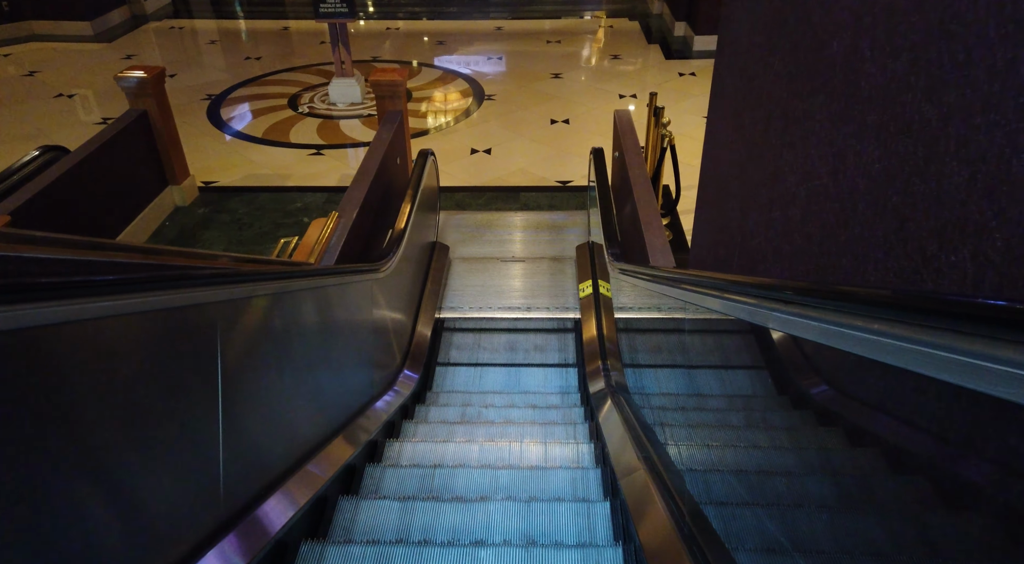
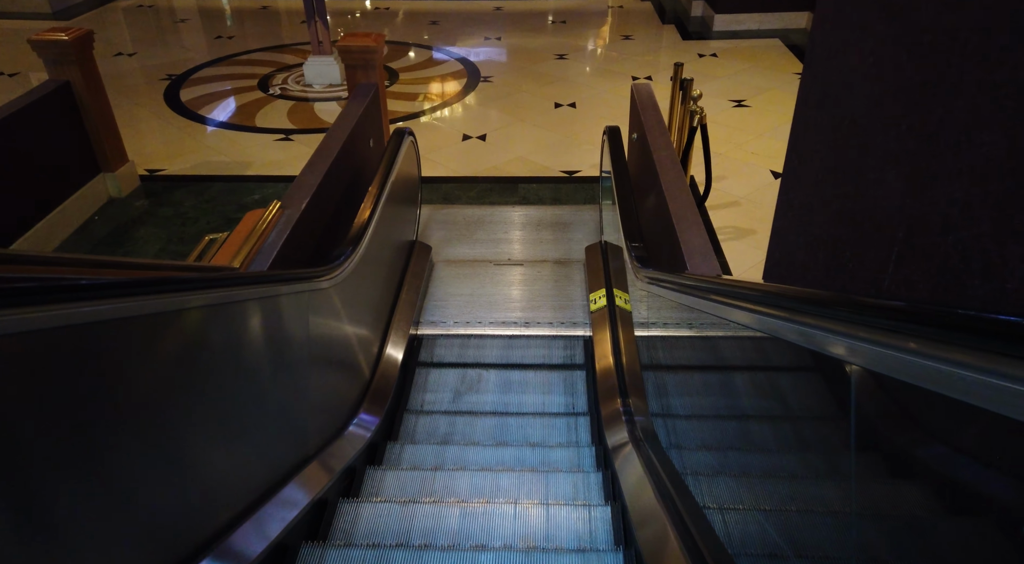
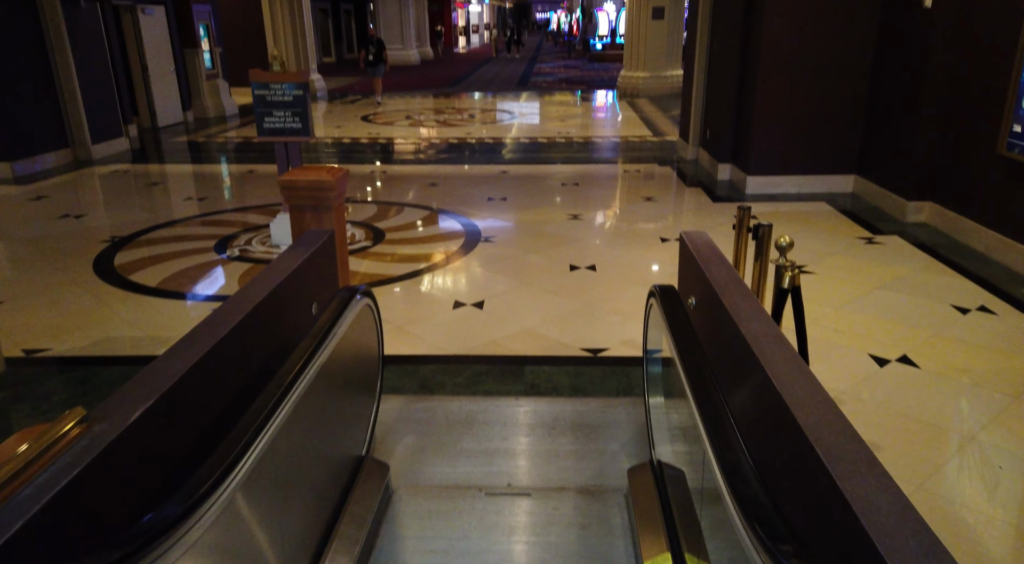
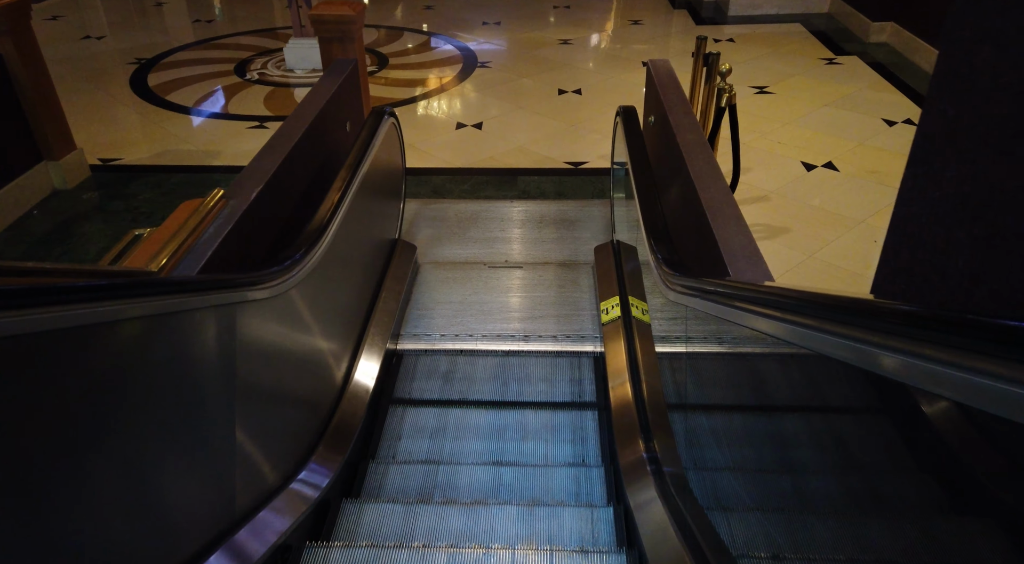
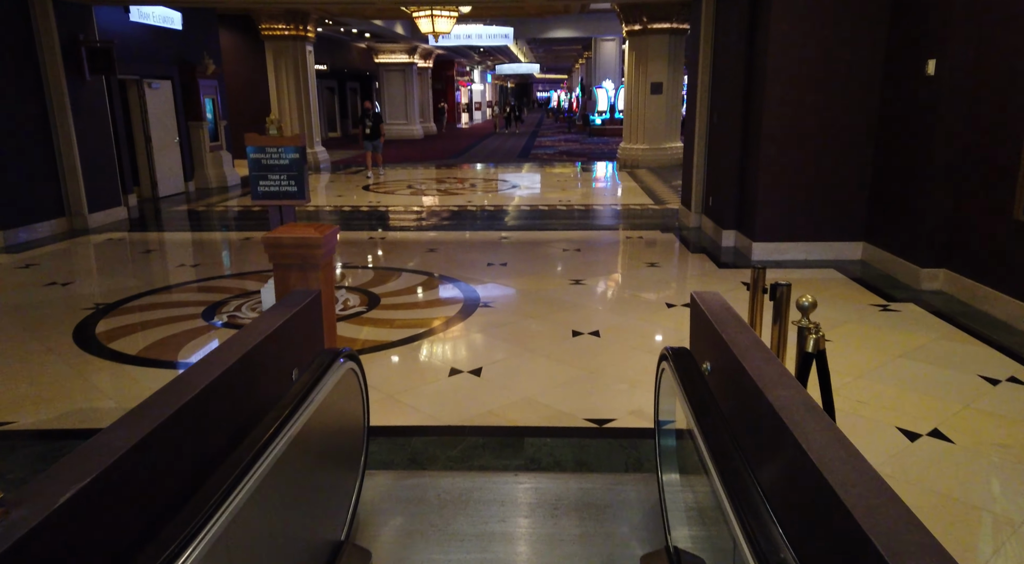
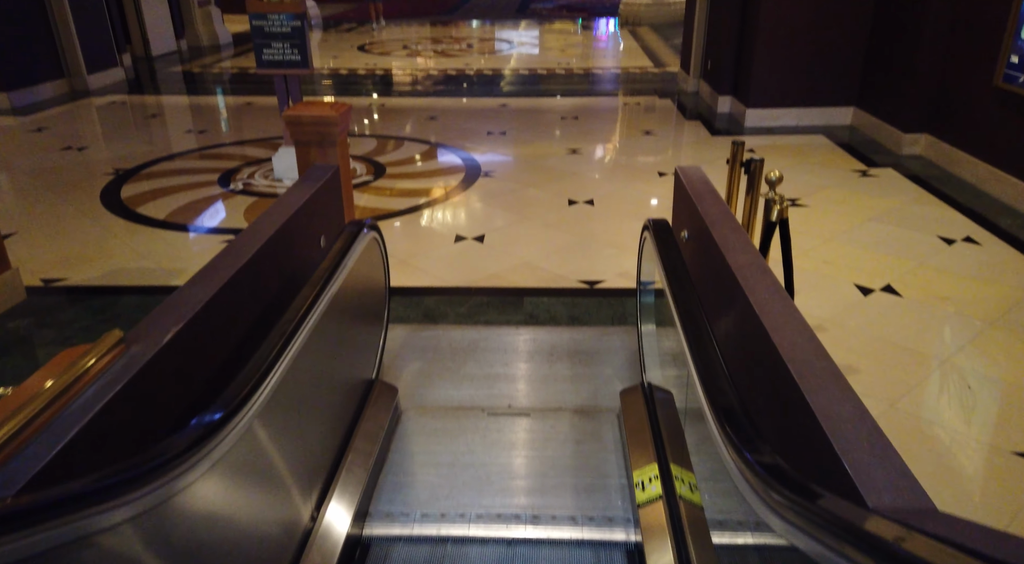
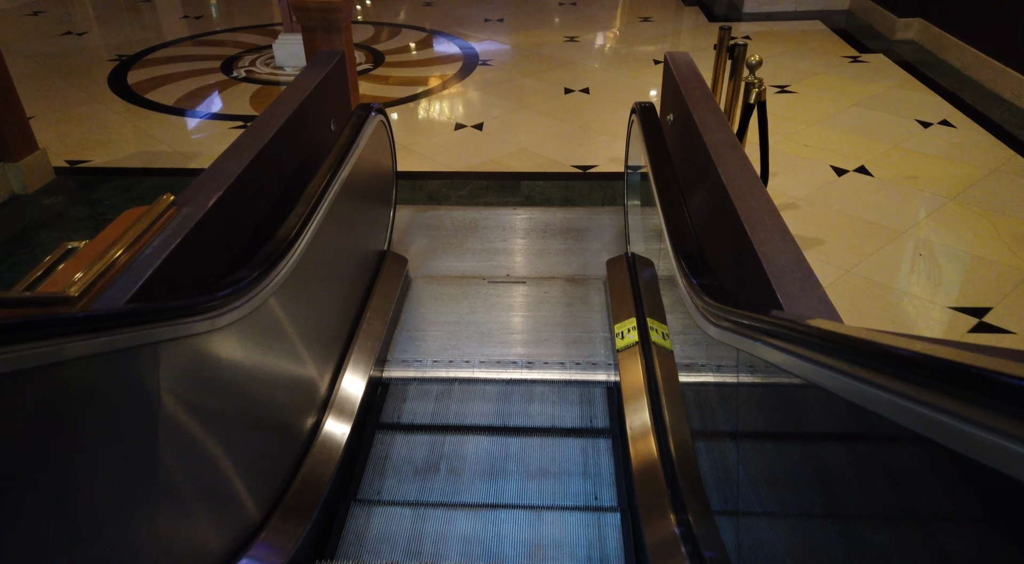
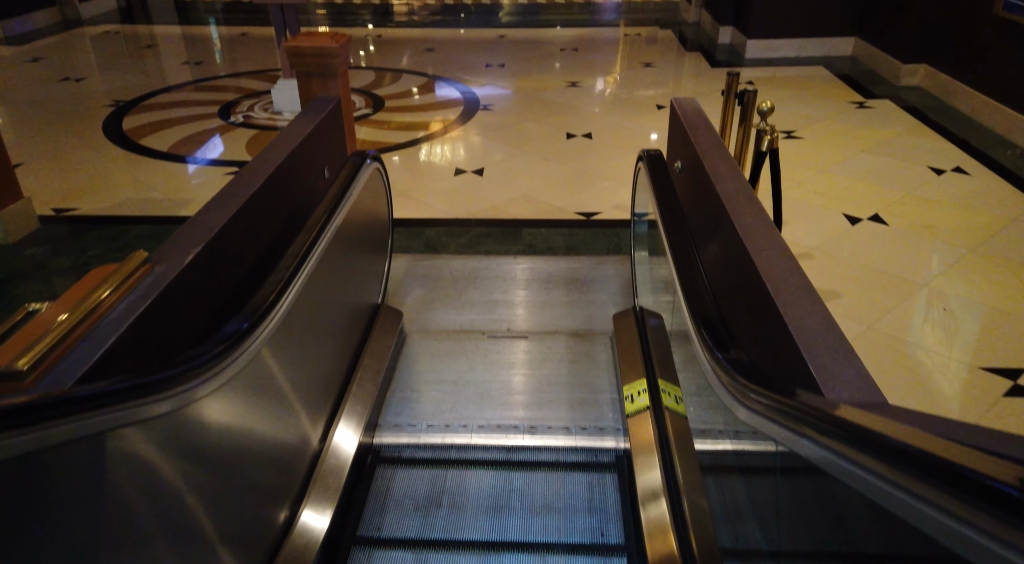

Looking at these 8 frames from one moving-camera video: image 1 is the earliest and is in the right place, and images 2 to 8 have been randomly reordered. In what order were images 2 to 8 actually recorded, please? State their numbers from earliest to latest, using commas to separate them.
2, 4, 7, 8, 6, 3, 5
